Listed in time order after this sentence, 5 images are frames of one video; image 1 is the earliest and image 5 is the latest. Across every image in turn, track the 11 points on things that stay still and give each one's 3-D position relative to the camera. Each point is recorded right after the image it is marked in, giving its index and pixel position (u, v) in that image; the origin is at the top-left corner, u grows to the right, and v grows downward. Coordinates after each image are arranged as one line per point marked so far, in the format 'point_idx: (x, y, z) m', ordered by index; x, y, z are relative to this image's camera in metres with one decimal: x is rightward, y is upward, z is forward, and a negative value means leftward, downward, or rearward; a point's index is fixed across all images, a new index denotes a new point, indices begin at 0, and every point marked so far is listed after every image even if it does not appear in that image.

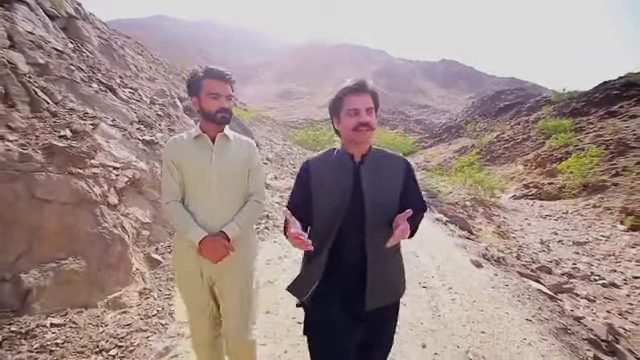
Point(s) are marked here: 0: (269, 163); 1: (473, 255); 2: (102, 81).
0: (-1.2, +0.4, +11.8) m
1: (+2.3, -1.1, +7.7) m
2: (-3.4, +1.5, +8.0) m
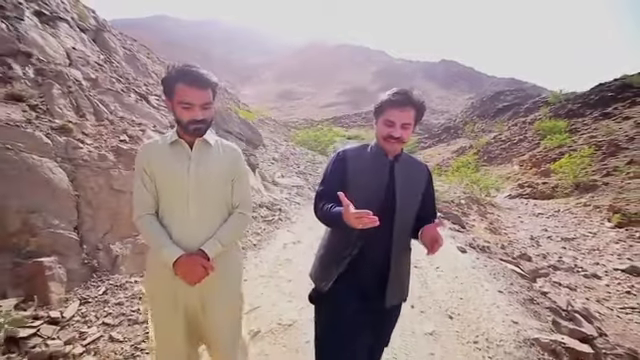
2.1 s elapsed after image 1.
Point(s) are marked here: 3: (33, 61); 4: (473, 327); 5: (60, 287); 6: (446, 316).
0: (-1.1, +0.4, +12.9) m
1: (+2.4, -1.1, +8.8) m
2: (-3.3, +1.6, +9.1) m
3: (-3.2, +1.3, +5.7) m
4: (+1.4, -1.4, +4.8) m
5: (-1.8, -0.7, +3.6) m
6: (+1.2, -1.3, +5.0) m
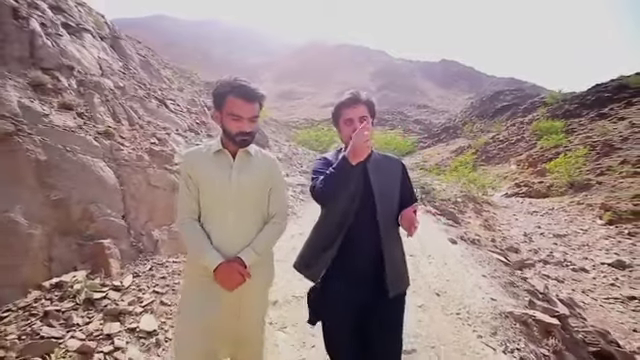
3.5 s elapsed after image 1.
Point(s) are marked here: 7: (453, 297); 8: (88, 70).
0: (-1.0, +0.4, +13.8) m
1: (+2.5, -1.1, +9.7) m
2: (-3.2, +1.6, +9.9) m
3: (-3.1, +1.4, +6.5) m
4: (+1.5, -1.3, +5.6) m
5: (-1.7, -0.7, +4.4) m
6: (+1.3, -1.3, +5.8) m
7: (+1.5, -1.3, +5.8) m
8: (-3.2, +1.5, +7.2) m
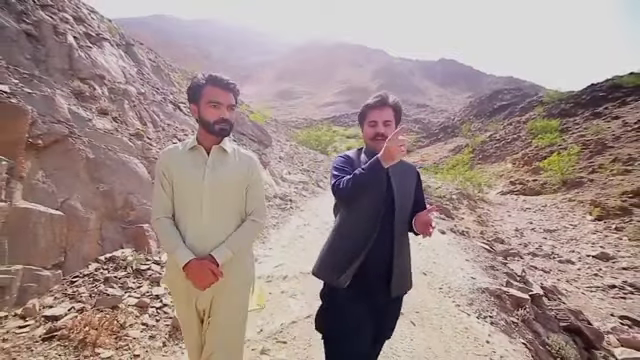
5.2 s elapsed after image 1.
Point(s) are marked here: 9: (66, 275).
0: (-1.0, +0.5, +14.6) m
1: (+2.5, -1.0, +10.6) m
2: (-3.2, +1.7, +10.8) m
3: (-3.1, +1.4, +7.4) m
4: (+1.5, -1.3, +6.5) m
5: (-1.7, -0.6, +5.3) m
6: (+1.3, -1.2, +6.7) m
7: (+1.5, -1.2, +6.7) m
8: (-3.2, +1.6, +8.1) m
9: (-2.1, -0.8, +4.3) m
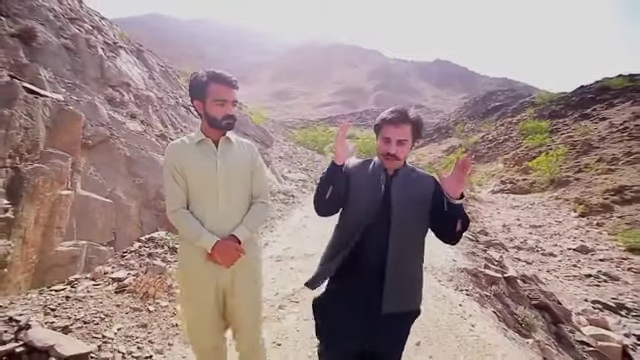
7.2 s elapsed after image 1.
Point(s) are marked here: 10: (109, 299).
0: (-1.0, +0.6, +15.6) m
1: (+2.5, -0.9, +11.6) m
2: (-3.2, +1.7, +11.8) m
3: (-3.1, +1.5, +8.4) m
4: (+1.5, -1.2, +7.5) m
5: (-1.7, -0.6, +6.3) m
6: (+1.3, -1.1, +7.7) m
7: (+1.5, -1.2, +7.7) m
8: (-3.2, +1.7, +9.0) m
9: (-2.1, -0.7, +5.3) m
10: (-1.7, -1.0, +4.2) m
